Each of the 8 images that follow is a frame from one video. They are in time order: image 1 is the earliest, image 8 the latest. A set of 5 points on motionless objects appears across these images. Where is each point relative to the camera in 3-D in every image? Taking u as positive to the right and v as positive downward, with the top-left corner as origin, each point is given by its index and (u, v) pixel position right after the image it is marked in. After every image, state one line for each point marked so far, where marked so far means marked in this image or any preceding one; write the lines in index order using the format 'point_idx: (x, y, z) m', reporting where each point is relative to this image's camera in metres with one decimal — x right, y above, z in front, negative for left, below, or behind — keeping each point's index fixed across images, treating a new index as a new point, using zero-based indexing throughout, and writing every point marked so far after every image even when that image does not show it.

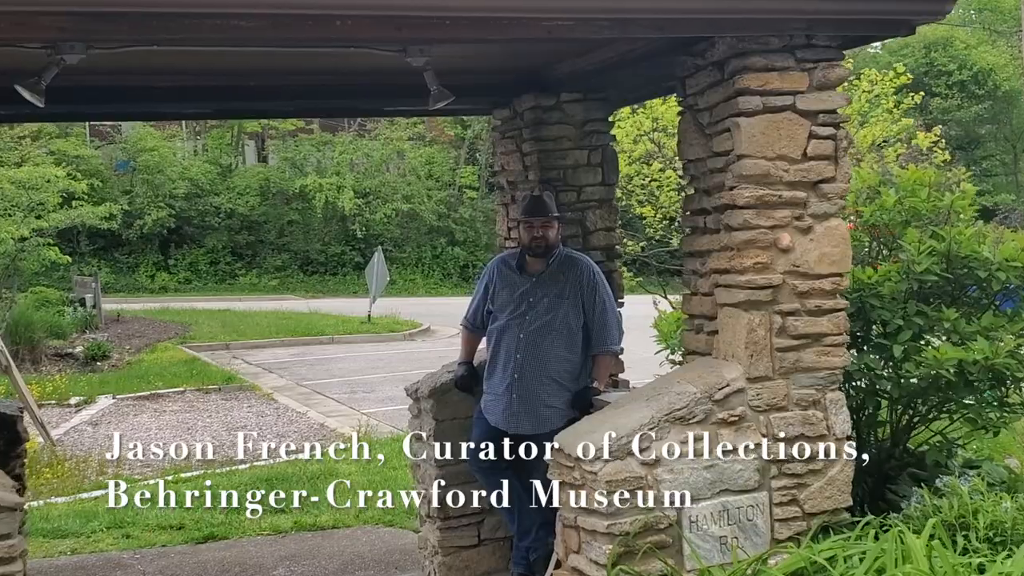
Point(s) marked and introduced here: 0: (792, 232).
0: (+1.0, +0.2, +4.0) m
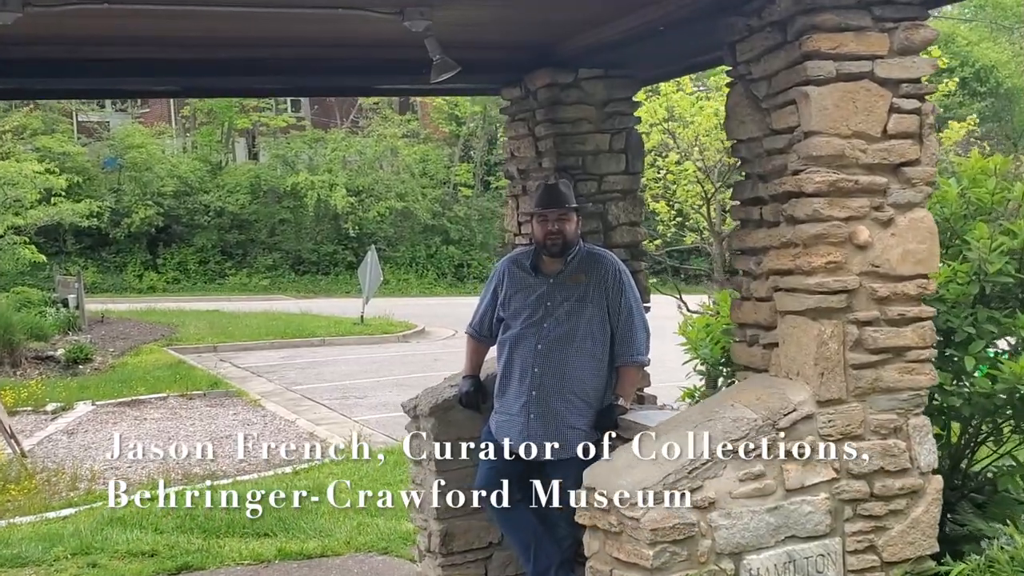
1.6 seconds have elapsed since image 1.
0: (+1.0, +0.2, +3.3) m
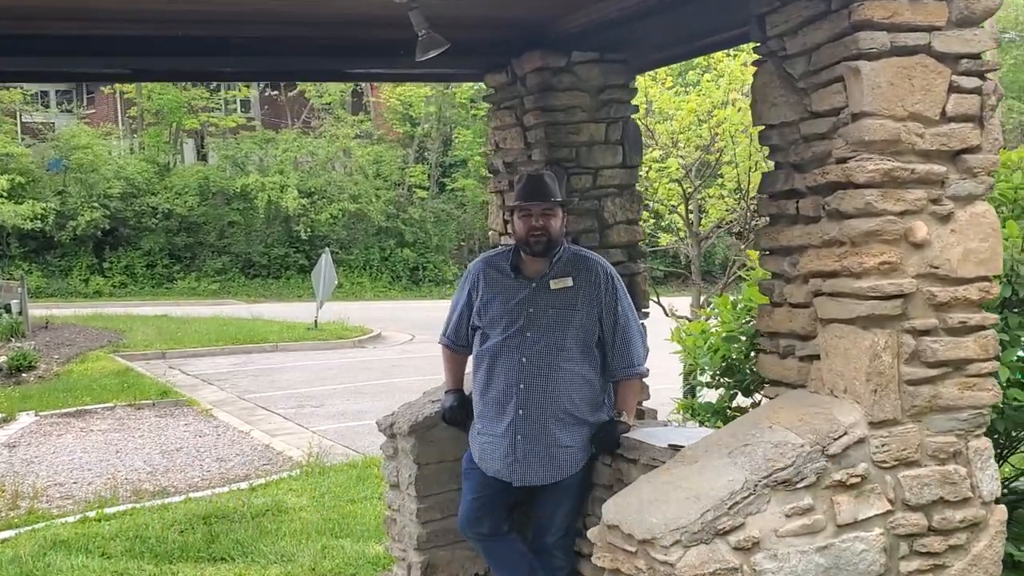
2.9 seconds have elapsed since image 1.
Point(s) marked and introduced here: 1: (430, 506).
0: (+1.0, +0.2, +2.9) m
1: (-0.3, -0.8, +4.4) m
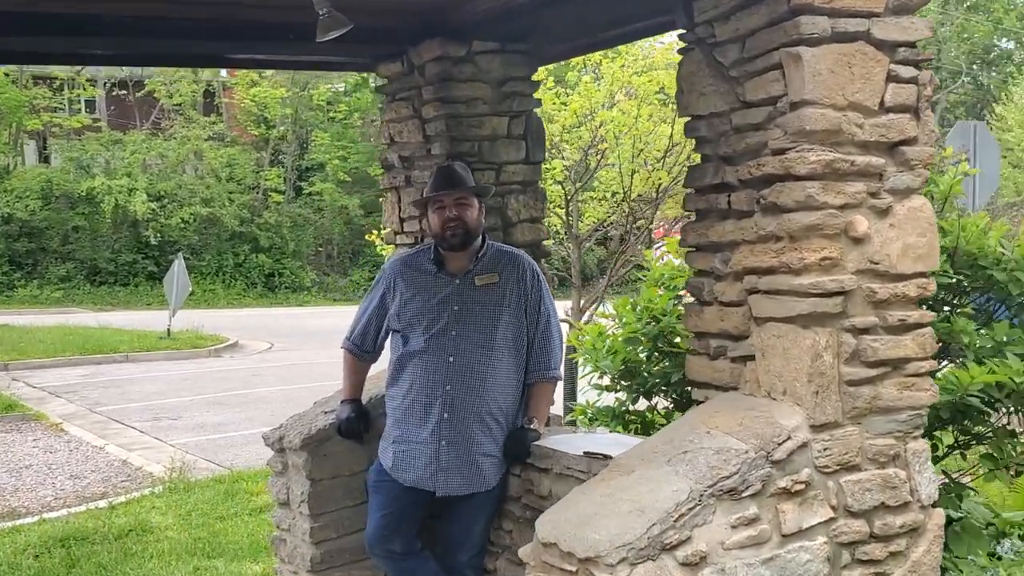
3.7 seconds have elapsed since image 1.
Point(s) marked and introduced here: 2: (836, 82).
0: (+0.8, +0.2, +2.8) m
1: (-0.7, -0.8, +4.1) m
2: (+0.8, +0.5, +2.7) m
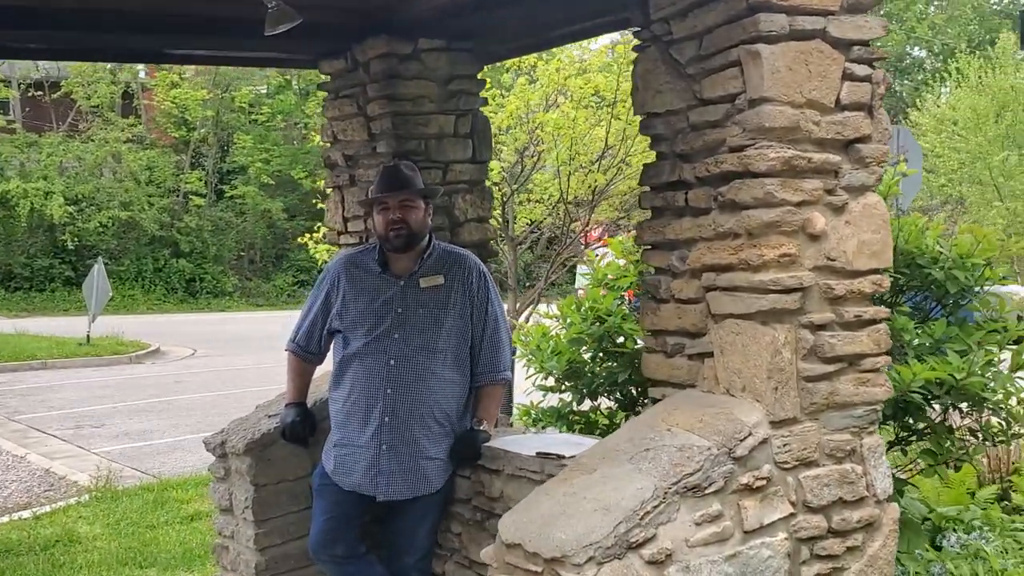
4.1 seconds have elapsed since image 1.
0: (+0.7, +0.2, +2.8) m
1: (-0.8, -0.8, +4.0) m
2: (+0.7, +0.5, +2.7) m
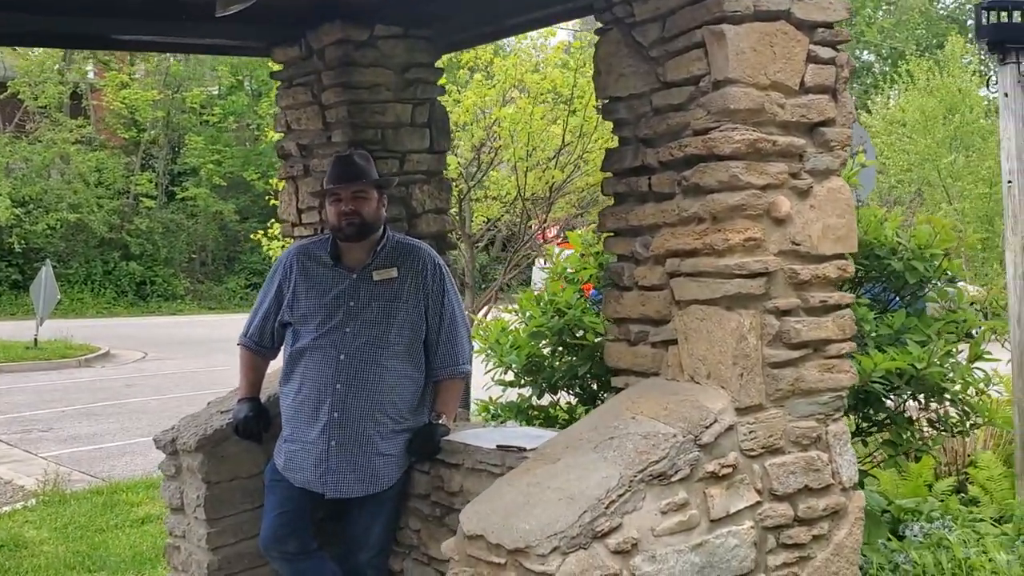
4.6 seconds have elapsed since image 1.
0: (+0.7, +0.2, +2.8) m
1: (-1.0, -0.8, +3.9) m
2: (+0.6, +0.5, +2.7) m
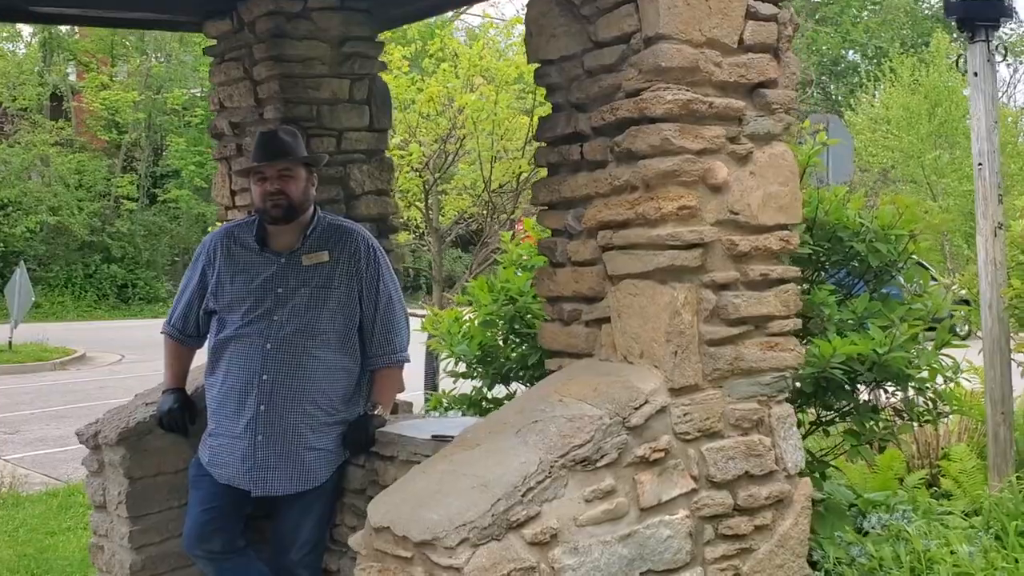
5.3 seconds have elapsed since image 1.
0: (+0.5, +0.3, +2.6) m
1: (-1.1, -0.8, +3.7) m
2: (+0.4, +0.6, +2.5) m
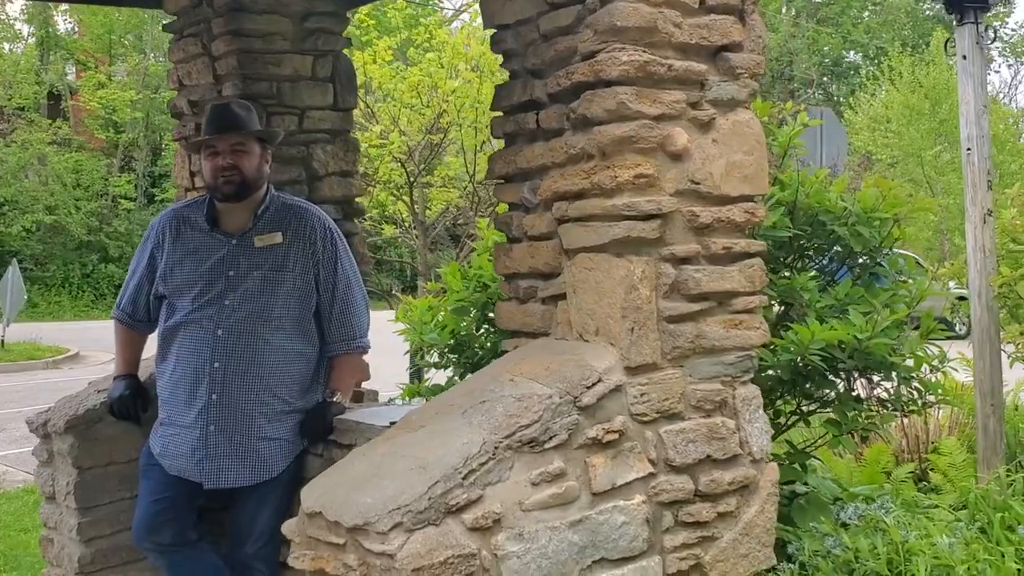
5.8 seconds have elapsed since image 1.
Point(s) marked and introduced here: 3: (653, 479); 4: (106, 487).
0: (+0.4, +0.3, +2.5) m
1: (-1.3, -0.7, +3.6) m
2: (+0.3, +0.6, +2.4) m
3: (+0.3, -0.4, +2.4) m
4: (-1.2, -0.6, +3.6) m
